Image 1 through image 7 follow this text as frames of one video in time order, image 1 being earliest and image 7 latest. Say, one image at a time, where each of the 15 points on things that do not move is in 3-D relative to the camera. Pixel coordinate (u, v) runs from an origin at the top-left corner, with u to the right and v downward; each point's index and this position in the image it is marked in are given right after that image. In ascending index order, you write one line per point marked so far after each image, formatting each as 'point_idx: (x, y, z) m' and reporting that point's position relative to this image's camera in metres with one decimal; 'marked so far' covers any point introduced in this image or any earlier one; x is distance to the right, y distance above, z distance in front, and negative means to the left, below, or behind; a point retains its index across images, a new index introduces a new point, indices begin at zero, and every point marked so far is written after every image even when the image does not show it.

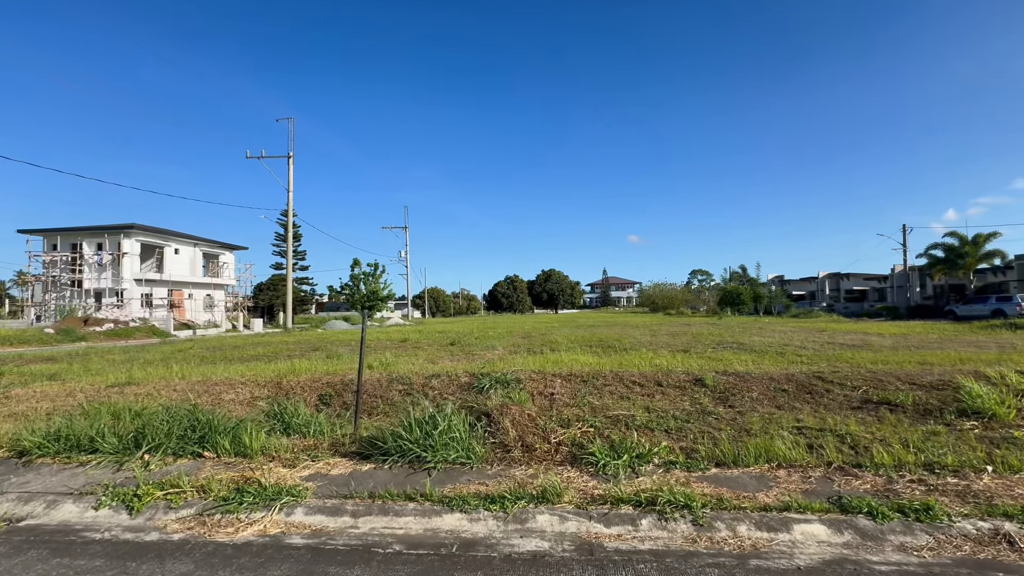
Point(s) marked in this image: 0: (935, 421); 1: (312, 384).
0: (+4.7, -1.5, +5.2) m
1: (-3.2, -1.6, +7.6) m
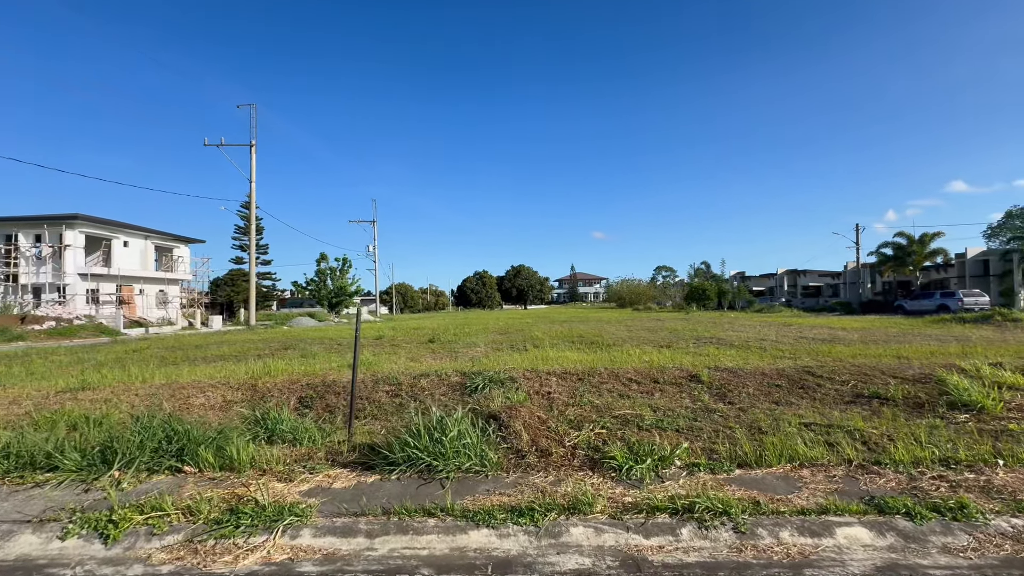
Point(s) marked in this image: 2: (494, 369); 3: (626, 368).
0: (+4.7, -1.4, +5.3) m
1: (-3.4, -1.5, +7.2) m
2: (-0.3, -1.3, +7.7) m
3: (+1.8, -1.3, +7.5) m
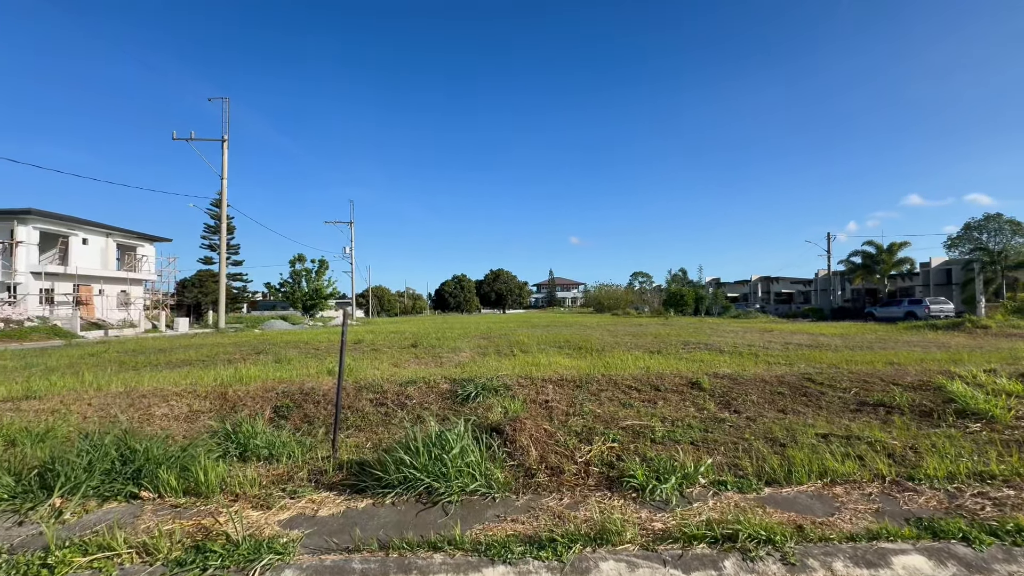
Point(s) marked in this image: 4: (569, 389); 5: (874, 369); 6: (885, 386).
0: (+4.7, -1.5, +5.1) m
1: (-3.5, -1.5, +6.6) m
2: (-0.4, -1.4, +7.3) m
3: (+1.7, -1.3, +7.2) m
4: (+0.8, -1.4, +6.4) m
5: (+6.0, -1.4, +7.9) m
6: (+5.2, -1.4, +6.6) m
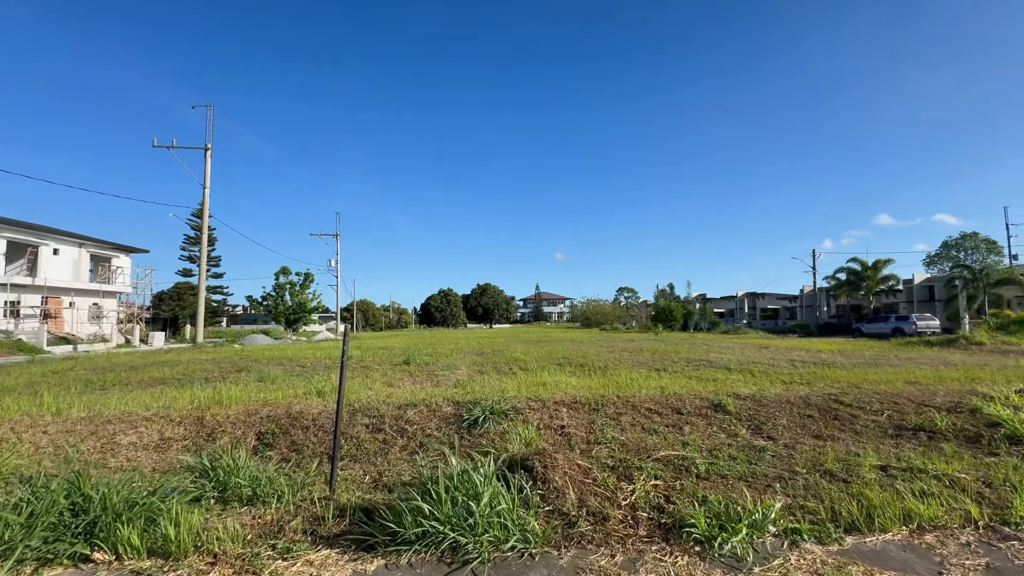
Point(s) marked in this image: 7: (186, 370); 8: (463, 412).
0: (+4.8, -1.6, +4.7) m
1: (-3.3, -1.7, +5.9) m
2: (-0.3, -1.6, +6.7) m
3: (+1.8, -1.5, +6.7) m
4: (+0.9, -1.5, +5.9) m
5: (+6.1, -1.6, +7.5) m
6: (+5.4, -1.6, +6.3) m
7: (-8.2, -2.0, +11.9) m
8: (-0.6, -1.5, +5.9) m
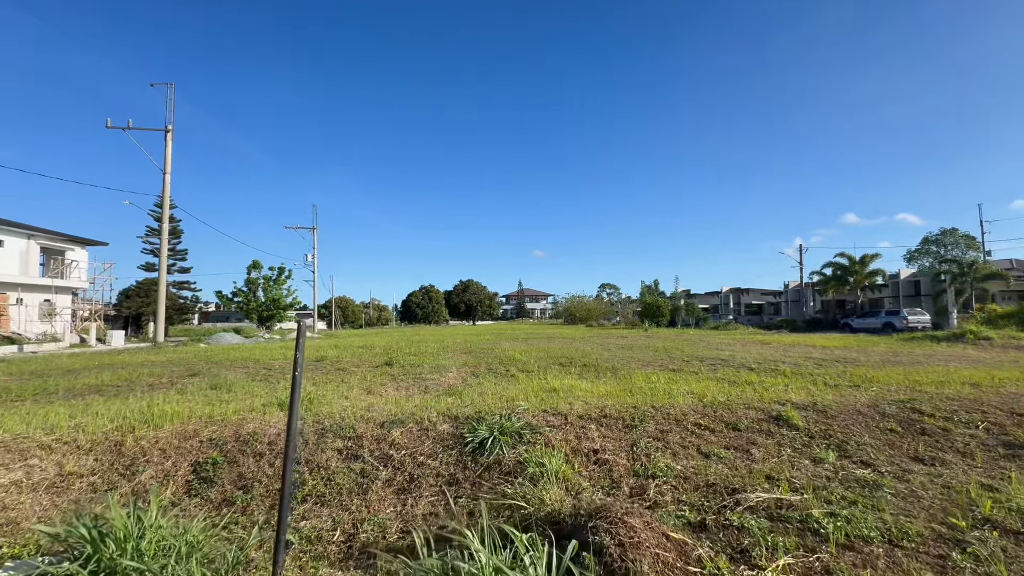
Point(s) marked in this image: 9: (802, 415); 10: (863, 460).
0: (+5.0, -1.5, +3.6) m
1: (-3.2, -1.6, +4.5) m
2: (-0.2, -1.4, +5.5) m
3: (+1.9, -1.4, +5.5) m
4: (+1.1, -1.4, +4.6) m
5: (+6.2, -1.4, +6.5) m
6: (+5.5, -1.4, +5.2) m
7: (-8.3, -1.9, +10.3) m
8: (-0.5, -1.4, +4.6) m
9: (+3.2, -1.4, +5.2) m
10: (+3.0, -1.5, +4.0) m
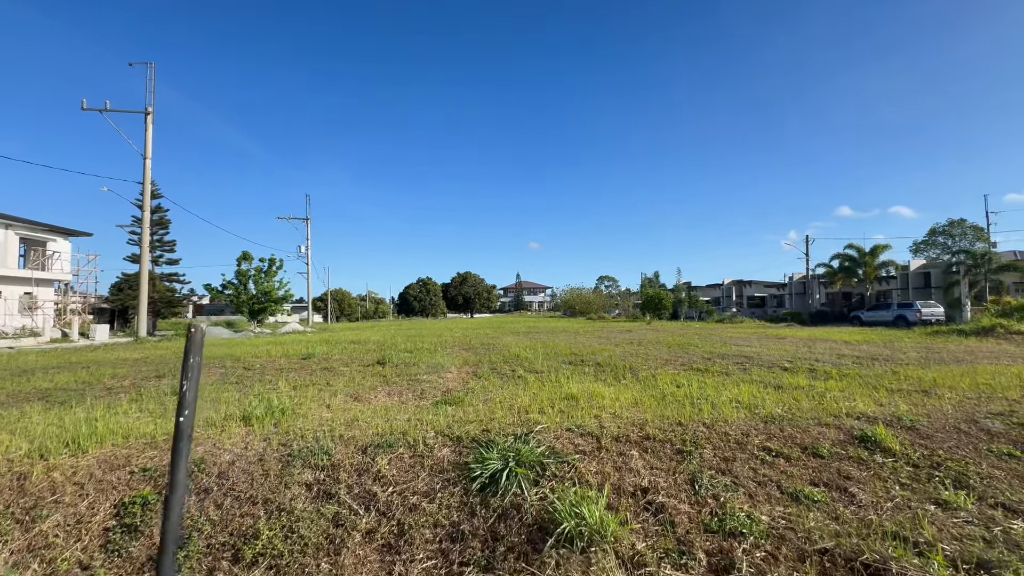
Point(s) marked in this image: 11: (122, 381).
0: (+5.2, -1.4, +2.6) m
1: (-3.0, -1.5, +3.5) m
2: (0.0, -1.3, +4.4) m
3: (+2.1, -1.3, +4.5) m
4: (+1.2, -1.3, +3.6) m
5: (+6.3, -1.3, +5.4) m
6: (+5.6, -1.3, +4.2) m
7: (-8.1, -1.7, +9.2) m
8: (-0.3, -1.3, +3.6) m
9: (+3.3, -1.3, +4.2) m
10: (+3.2, -1.4, +3.0) m
11: (-6.8, -1.6, +8.3) m
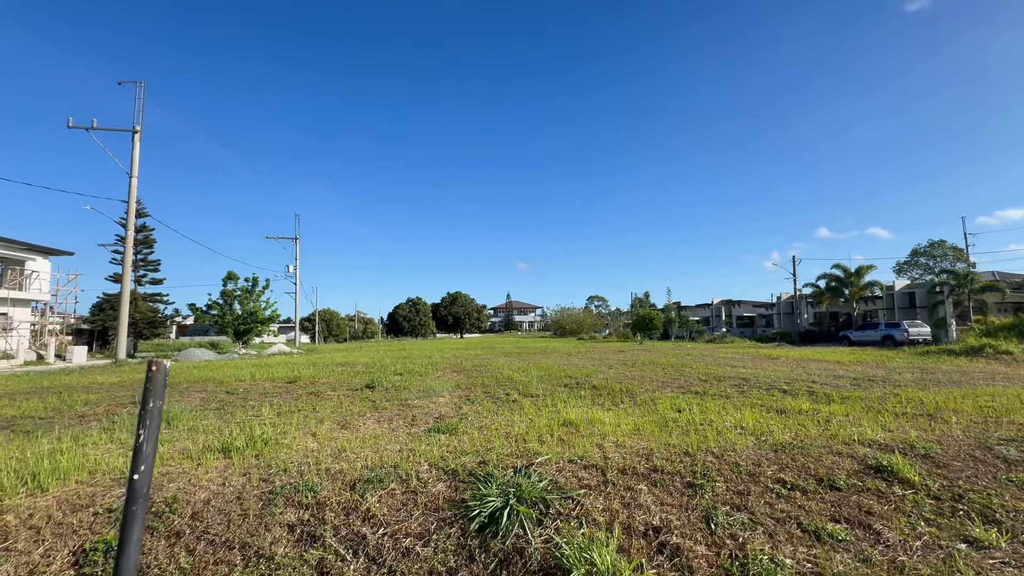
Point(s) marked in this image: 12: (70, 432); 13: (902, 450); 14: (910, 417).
0: (+5.2, -1.5, +2.5) m
1: (-3.0, -1.6, +3.1) m
2: (-0.1, -1.5, +4.2) m
3: (+2.1, -1.5, +4.3) m
4: (+1.2, -1.5, +3.4) m
5: (+6.3, -1.5, +5.3) m
6: (+5.6, -1.5, +4.1) m
7: (-8.3, -2.1, +8.8) m
8: (-0.3, -1.5, +3.3) m
9: (+3.3, -1.5, +4.0) m
10: (+3.2, -1.5, +2.8) m
11: (-6.9, -2.0, +7.8) m
12: (-5.5, -1.8, +5.9) m
13: (+3.6, -1.5, +4.4) m
14: (+5.0, -1.6, +6.0) m
